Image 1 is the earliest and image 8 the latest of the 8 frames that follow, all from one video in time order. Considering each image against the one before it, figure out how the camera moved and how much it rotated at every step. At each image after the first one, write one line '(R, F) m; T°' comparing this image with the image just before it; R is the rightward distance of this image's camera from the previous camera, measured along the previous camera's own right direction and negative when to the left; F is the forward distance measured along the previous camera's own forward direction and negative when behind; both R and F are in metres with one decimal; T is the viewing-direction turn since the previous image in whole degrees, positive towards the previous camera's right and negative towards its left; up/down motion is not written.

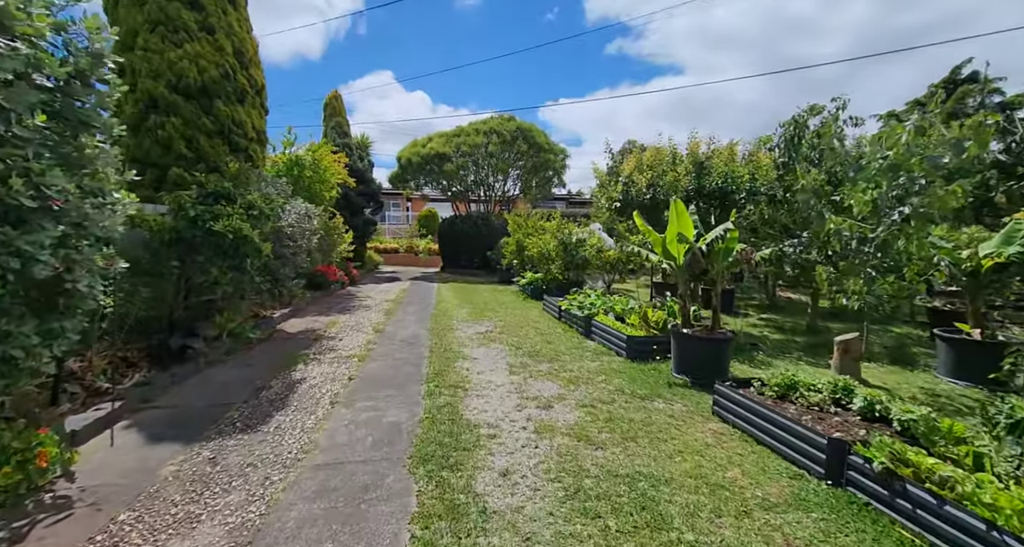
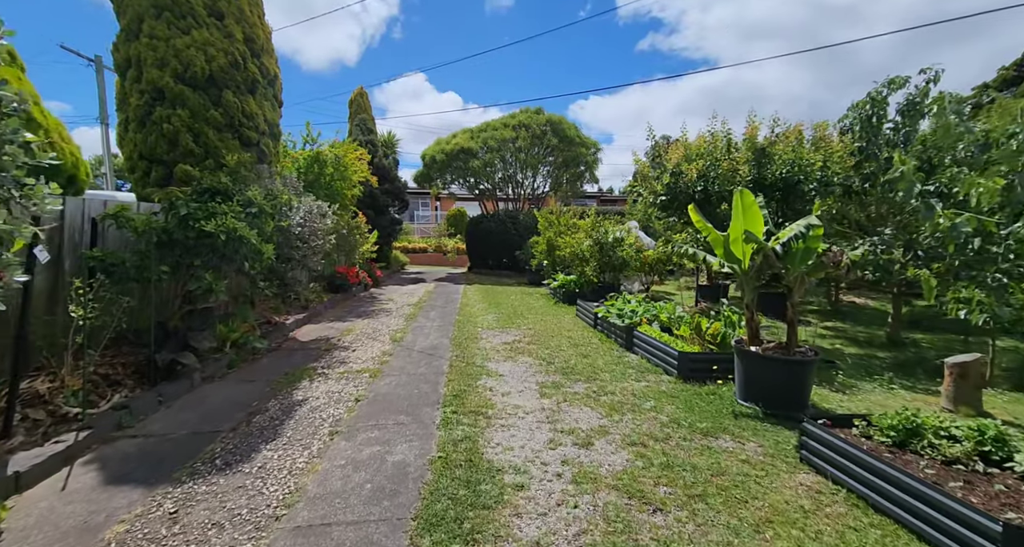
(0.0, +0.6) m; -4°
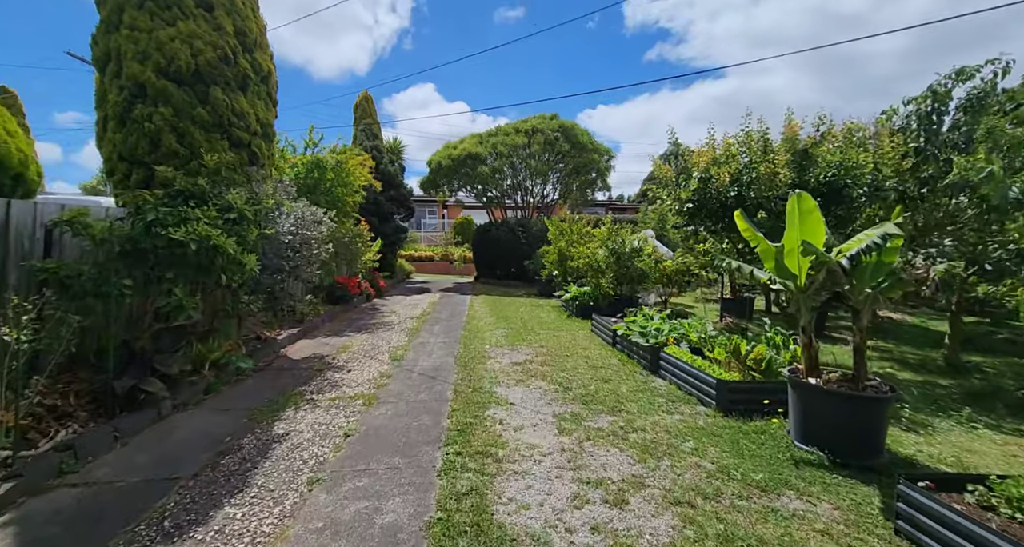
(-0.1, +0.5) m; -1°
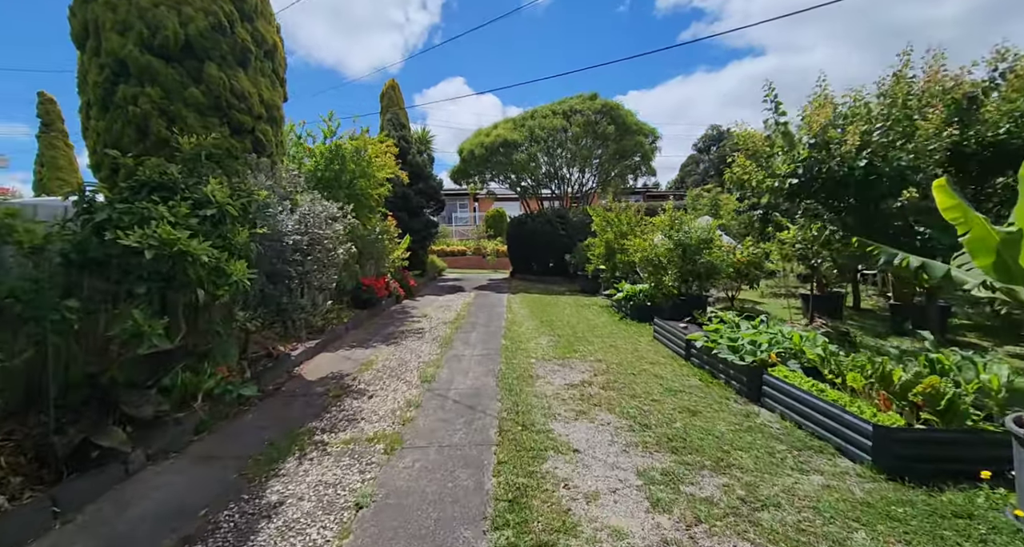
(-0.2, +0.9) m; -4°
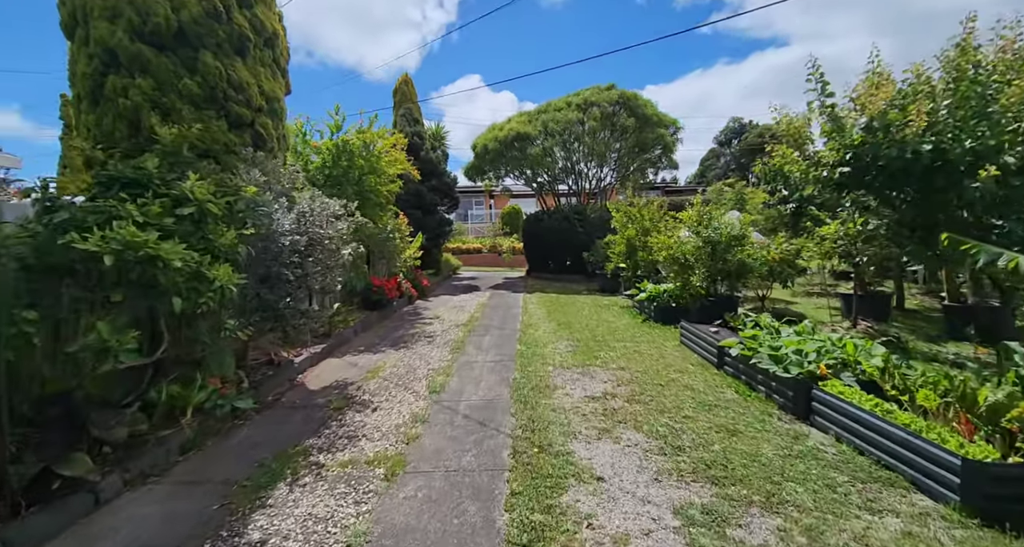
(0.0, +0.4) m; -2°
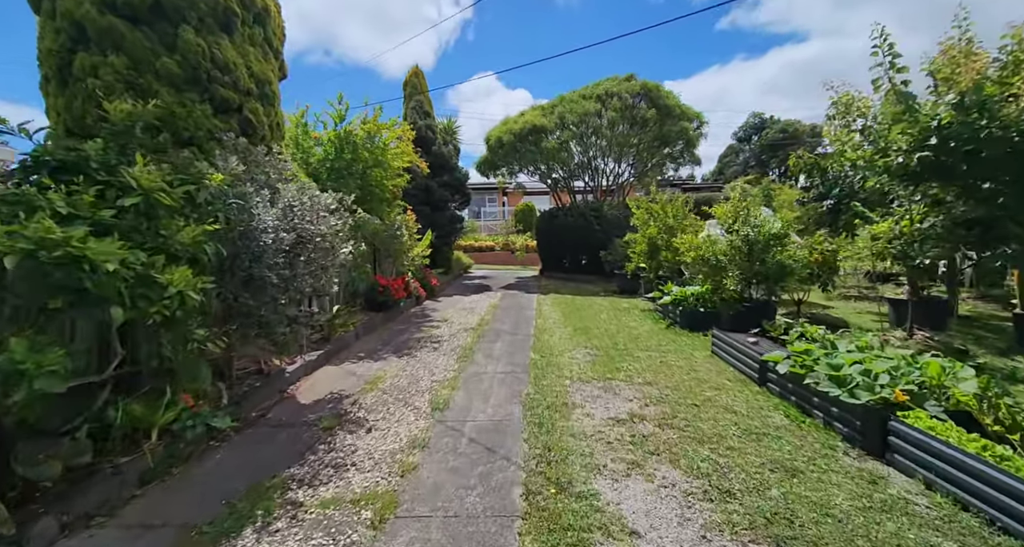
(0.0, +0.5) m; -2°
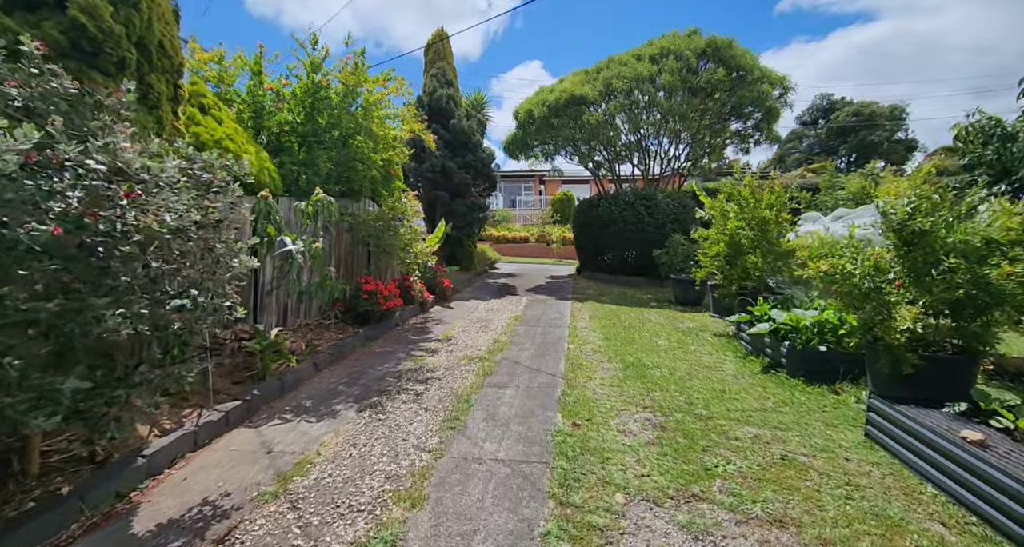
(+0.1, +1.9) m; -5°
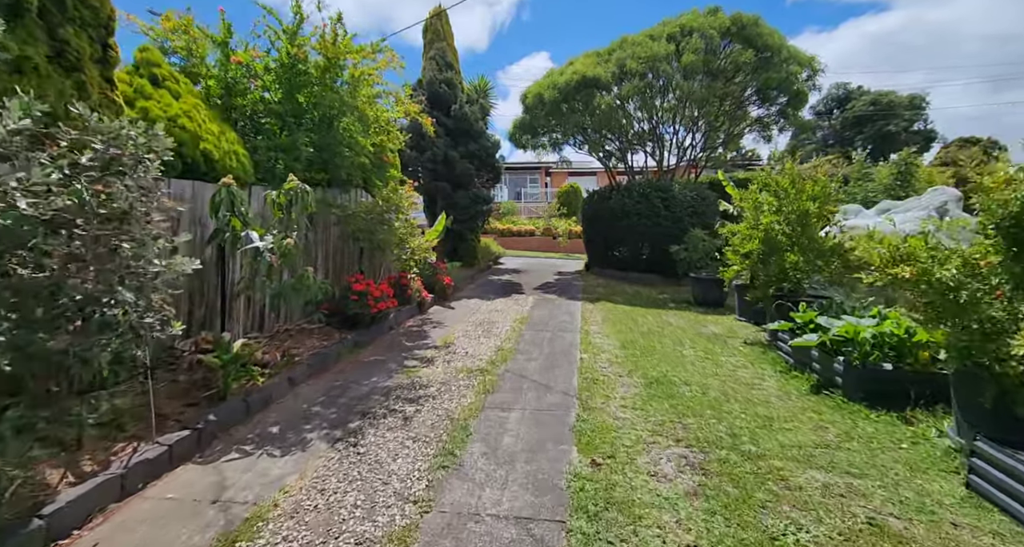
(0.0, +0.6) m; -1°
